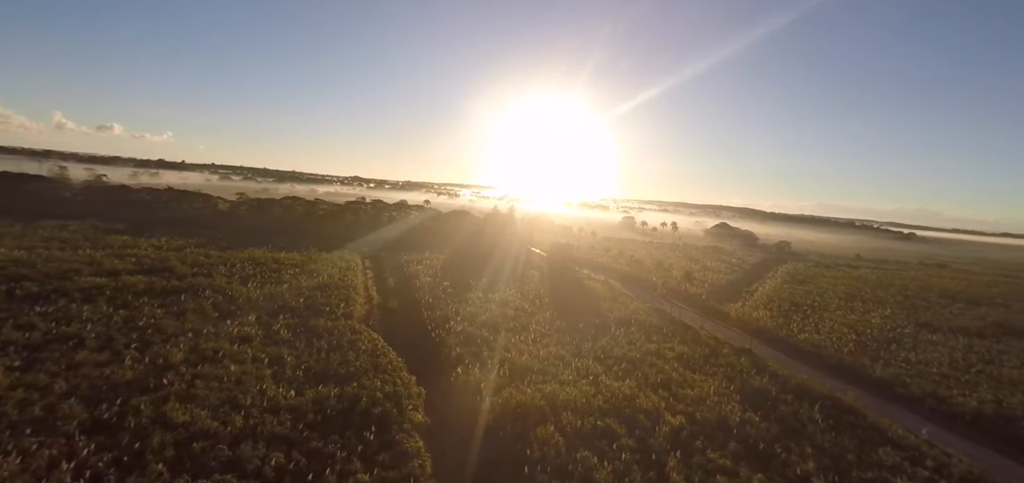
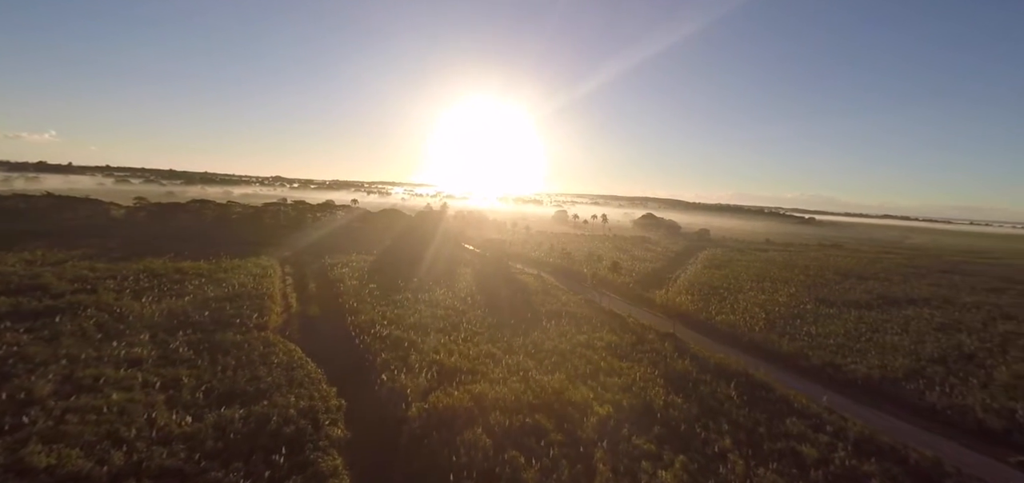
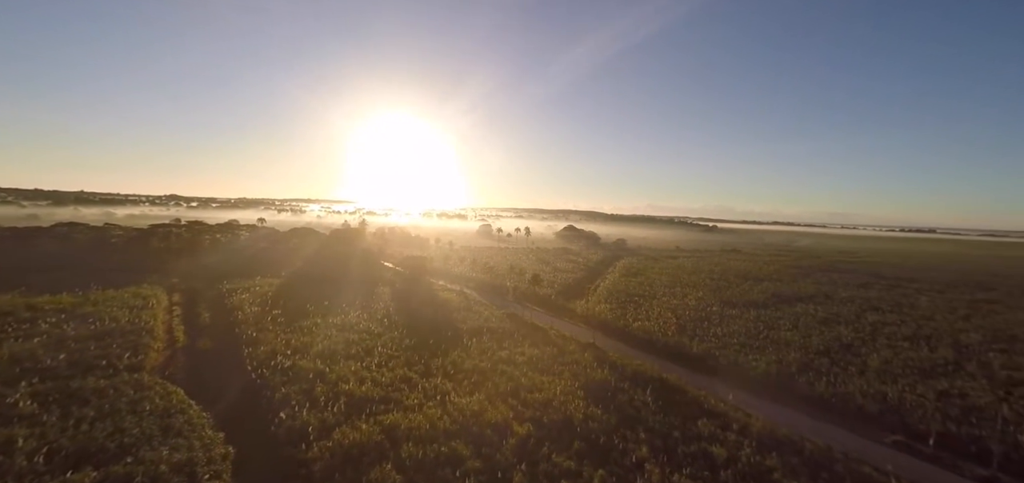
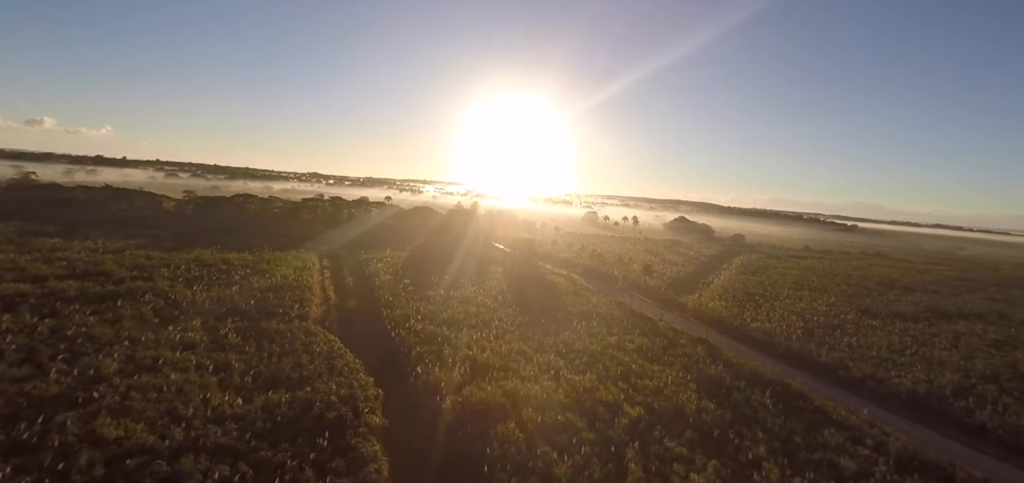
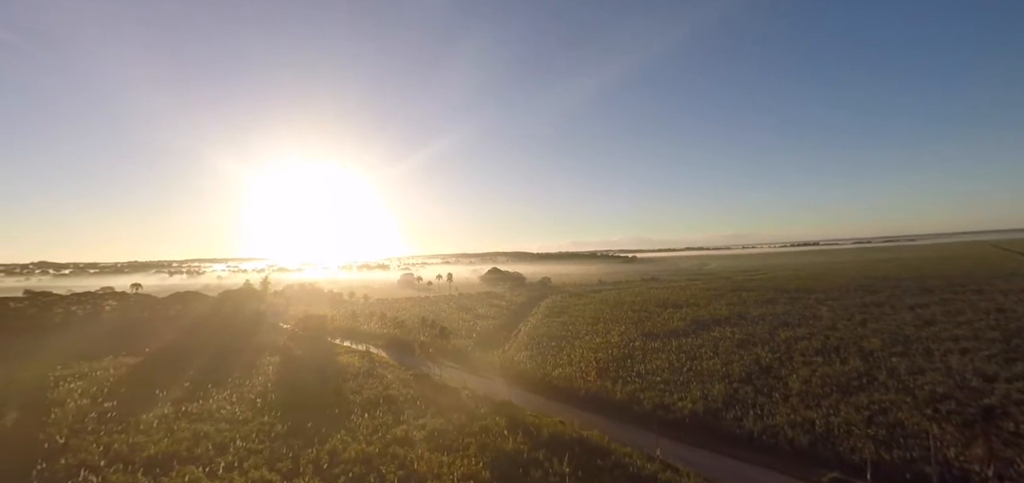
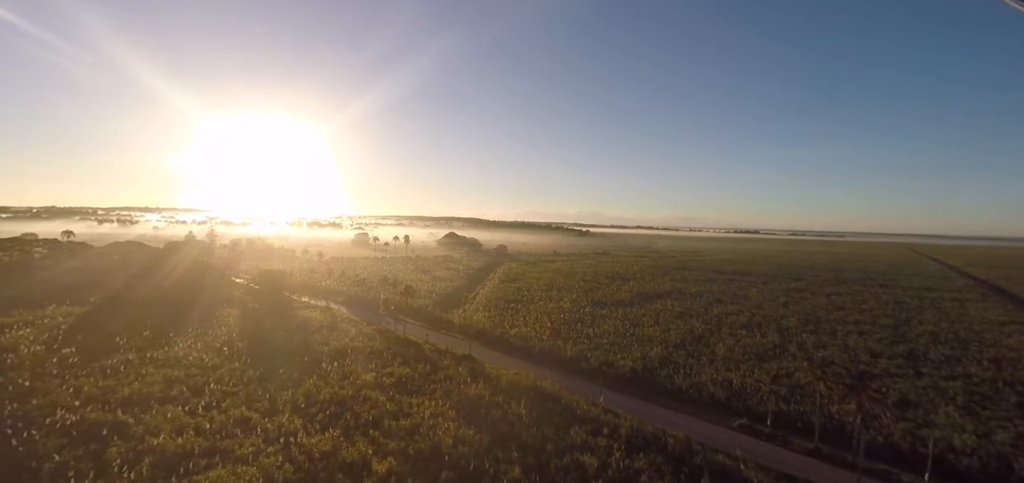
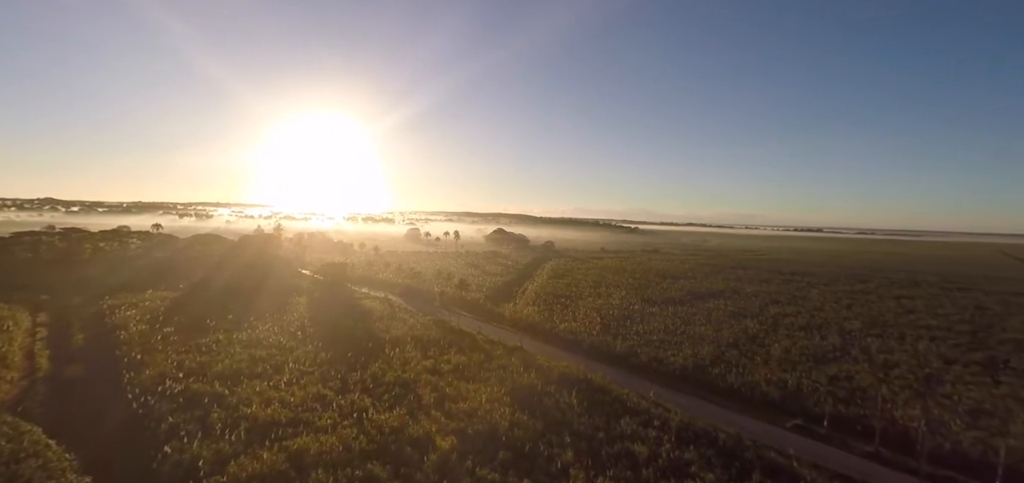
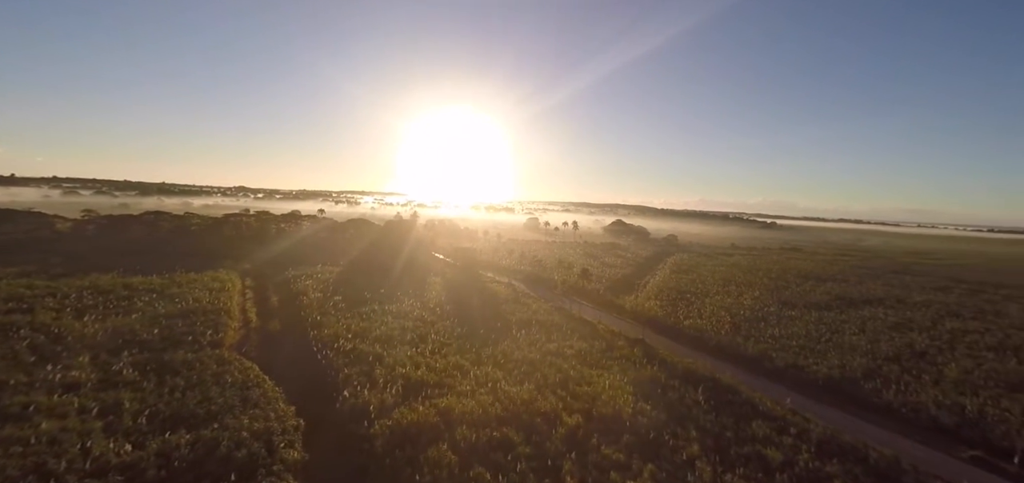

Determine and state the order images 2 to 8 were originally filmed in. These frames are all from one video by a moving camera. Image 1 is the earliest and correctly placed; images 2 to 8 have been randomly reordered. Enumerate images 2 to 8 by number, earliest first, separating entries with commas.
4, 2, 8, 3, 7, 6, 5
